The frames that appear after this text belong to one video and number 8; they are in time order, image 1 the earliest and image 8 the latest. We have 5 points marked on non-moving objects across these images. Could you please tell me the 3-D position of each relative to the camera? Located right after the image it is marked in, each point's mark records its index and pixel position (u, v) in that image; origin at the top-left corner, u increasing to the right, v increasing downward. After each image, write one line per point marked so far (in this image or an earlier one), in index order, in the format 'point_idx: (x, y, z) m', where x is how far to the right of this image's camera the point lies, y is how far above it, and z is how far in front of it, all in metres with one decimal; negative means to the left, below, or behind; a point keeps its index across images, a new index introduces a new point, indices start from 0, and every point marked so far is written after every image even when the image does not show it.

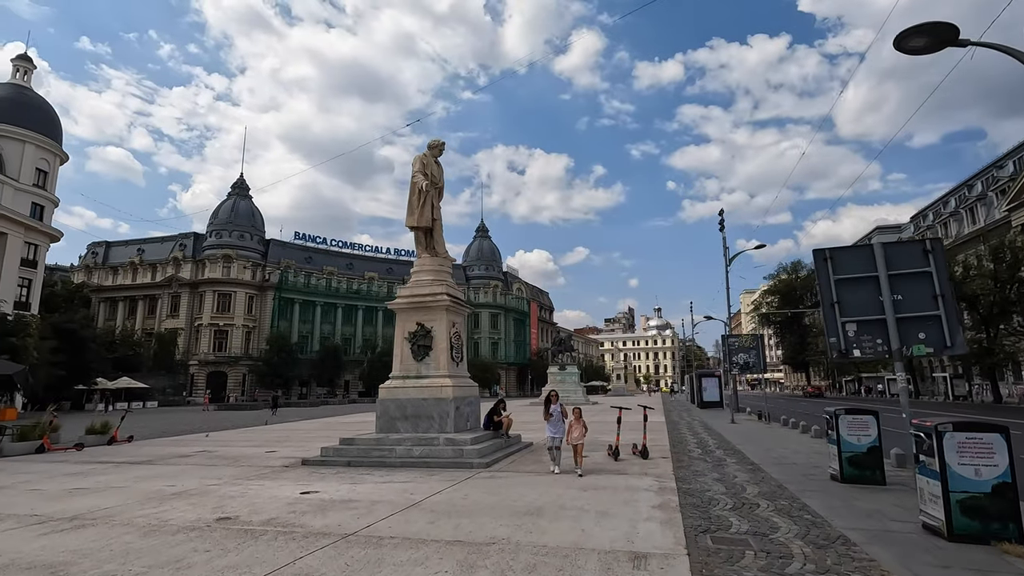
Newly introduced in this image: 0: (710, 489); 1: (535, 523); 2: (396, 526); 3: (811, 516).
0: (+3.3, -3.4, +8.8) m
1: (+0.3, -3.0, +6.7) m
2: (-1.5, -3.1, +6.7) m
3: (+4.0, -3.1, +7.0) m
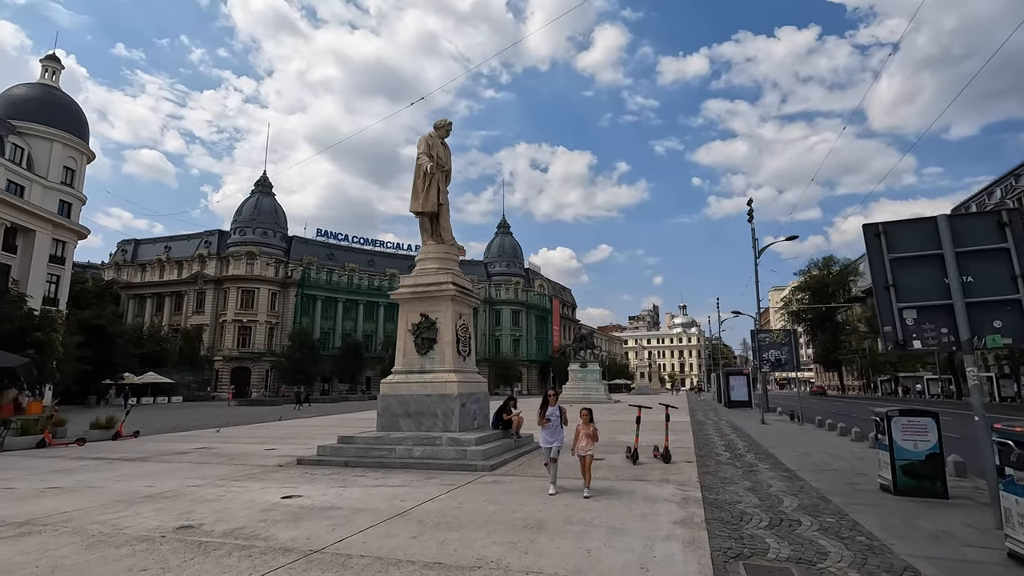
0: (+3.4, -3.1, +7.7) m
1: (+0.2, -2.8, +5.7) m
2: (-1.6, -2.8, +5.8) m
3: (+4.0, -2.8, +5.9) m
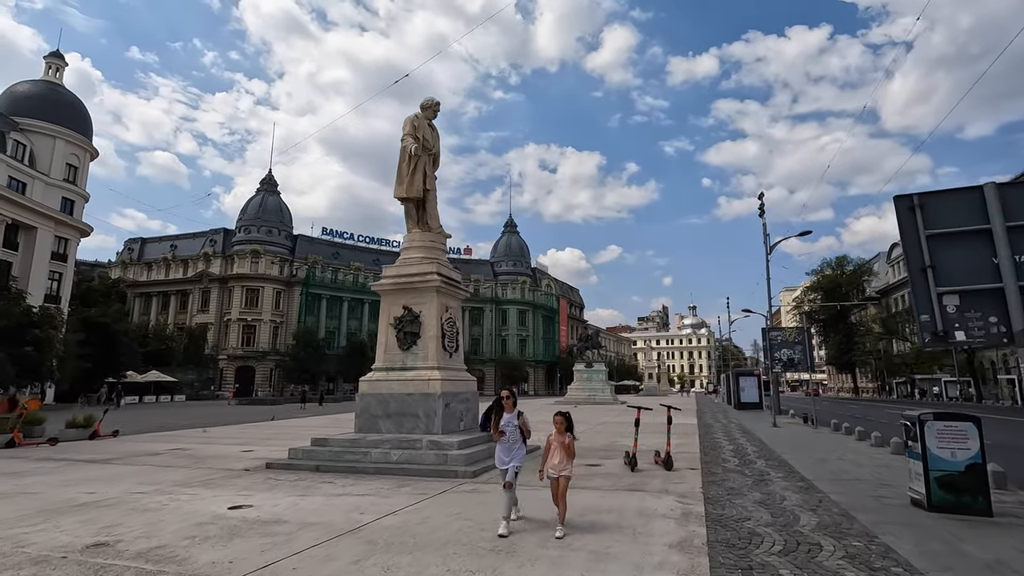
0: (+3.0, -2.9, +6.6) m
1: (-0.1, -2.6, +4.7) m
2: (-1.9, -2.6, +4.9) m
3: (+3.6, -2.6, +4.8) m
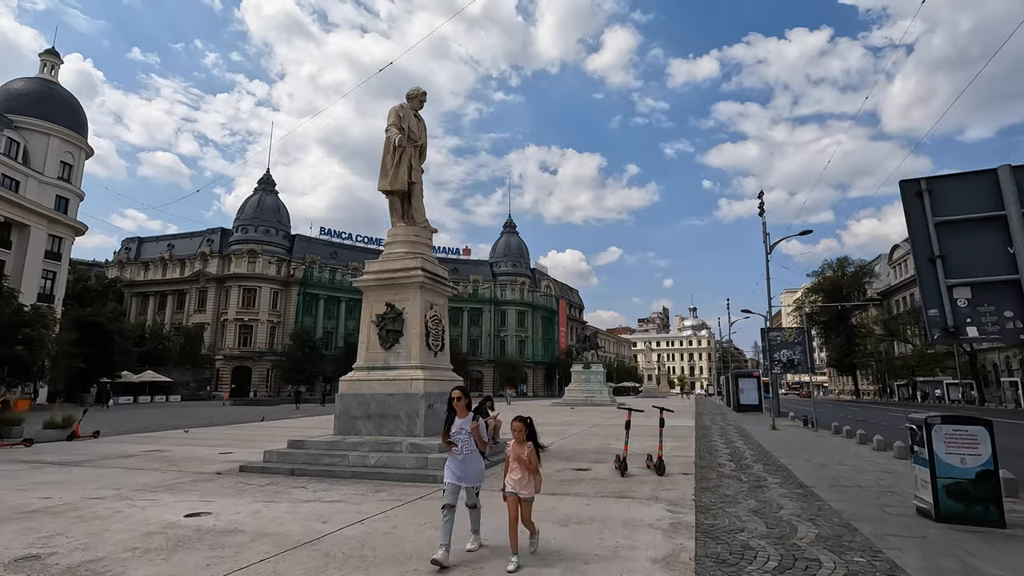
0: (+2.7, -2.8, +6.1) m
1: (-0.4, -2.4, +4.2) m
2: (-2.2, -2.5, +4.4) m
3: (+3.3, -2.5, +4.3) m
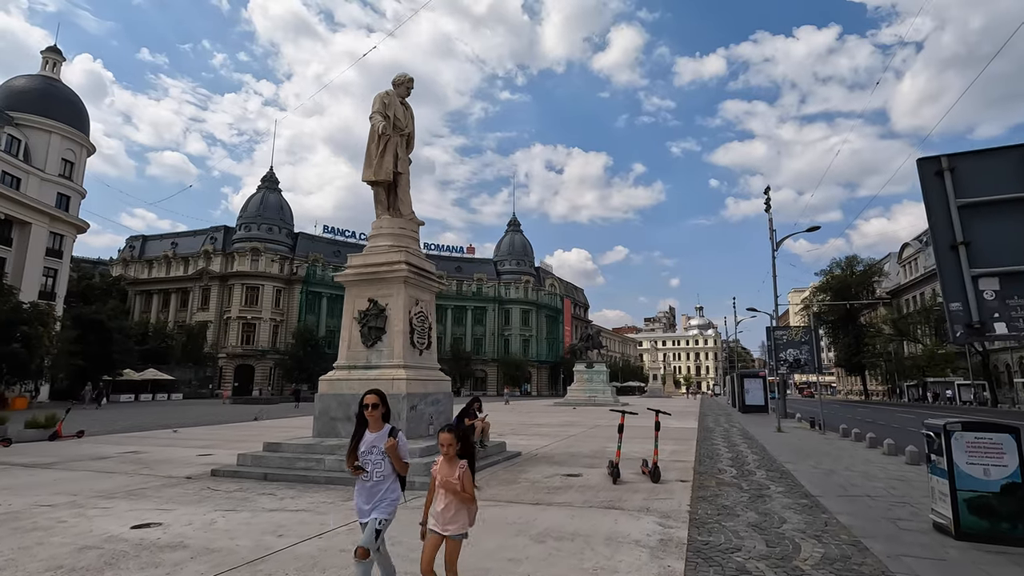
0: (+2.4, -2.7, +5.5) m
1: (-0.8, -2.4, +3.7) m
2: (-2.6, -2.4, +3.8) m
3: (+3.0, -2.4, +3.7) m
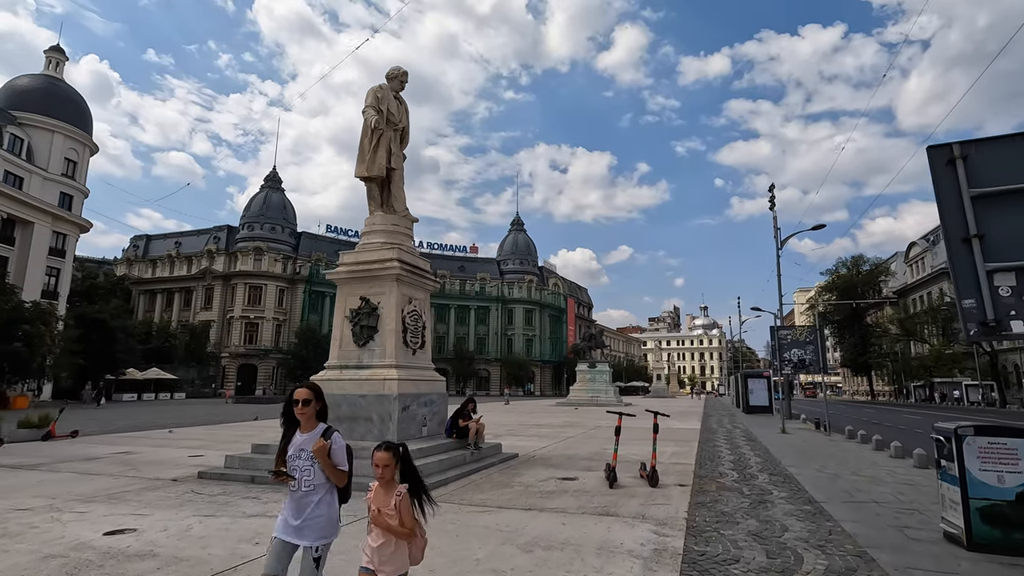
0: (+2.3, -2.7, +5.2) m
1: (-0.9, -2.3, +3.4) m
2: (-2.7, -2.4, +3.6) m
3: (+2.8, -2.4, +3.4) m
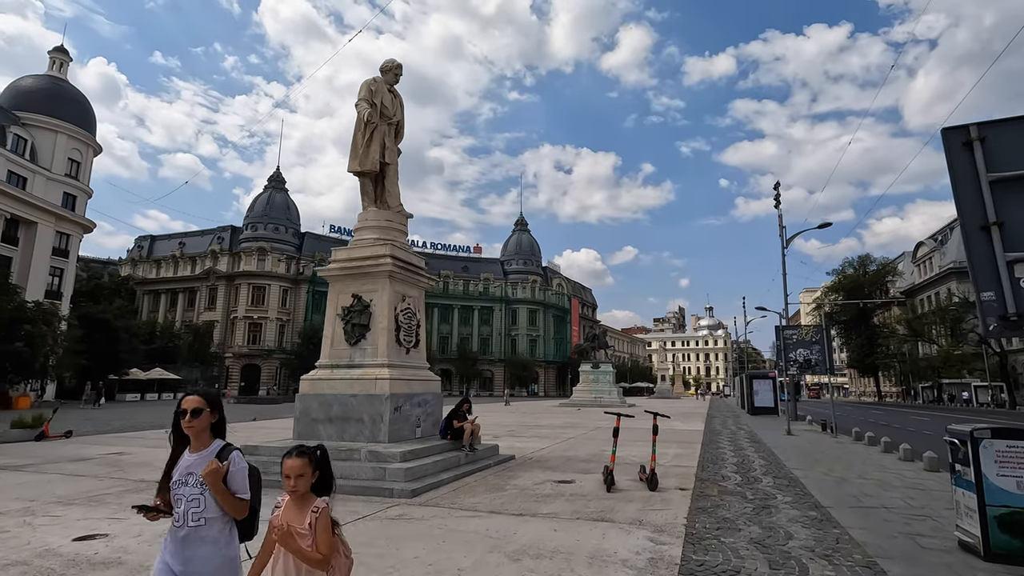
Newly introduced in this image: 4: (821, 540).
0: (+2.1, -2.6, +4.9) m
1: (-1.1, -2.2, +3.1) m
2: (-2.9, -2.3, +3.3) m
3: (+2.7, -2.3, +3.1) m
4: (+3.5, -2.8, +5.9) m
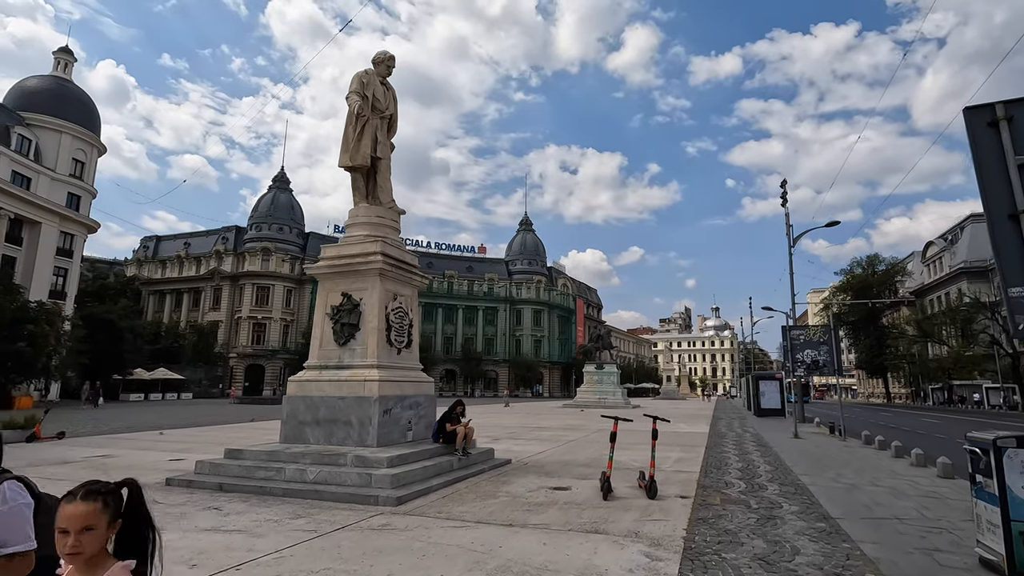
0: (+2.0, -2.6, +4.5) m
1: (-1.2, -2.2, +2.7) m
2: (-3.0, -2.3, +2.9) m
3: (+2.5, -2.3, +2.7) m
4: (+3.3, -2.8, +5.5) m
